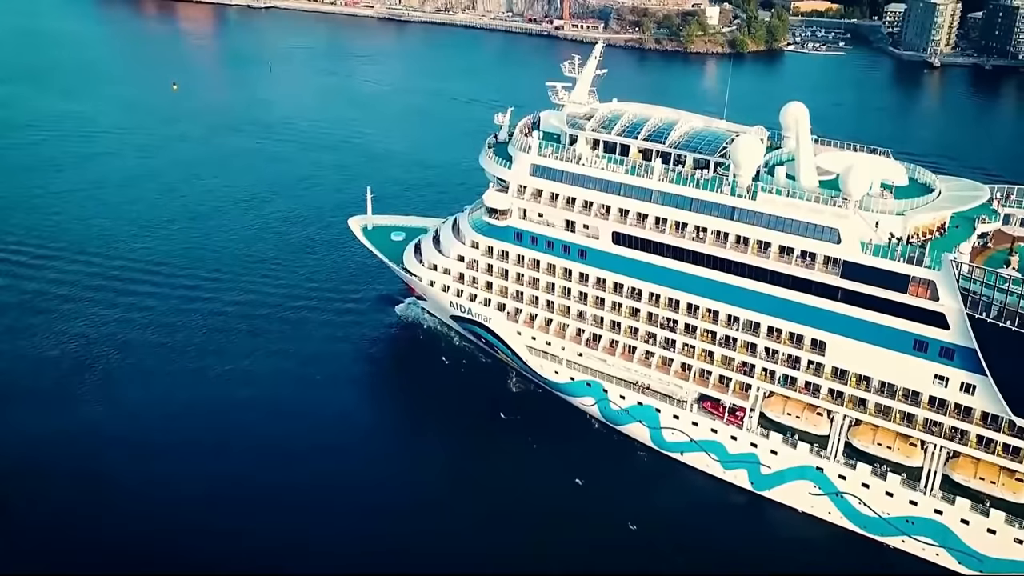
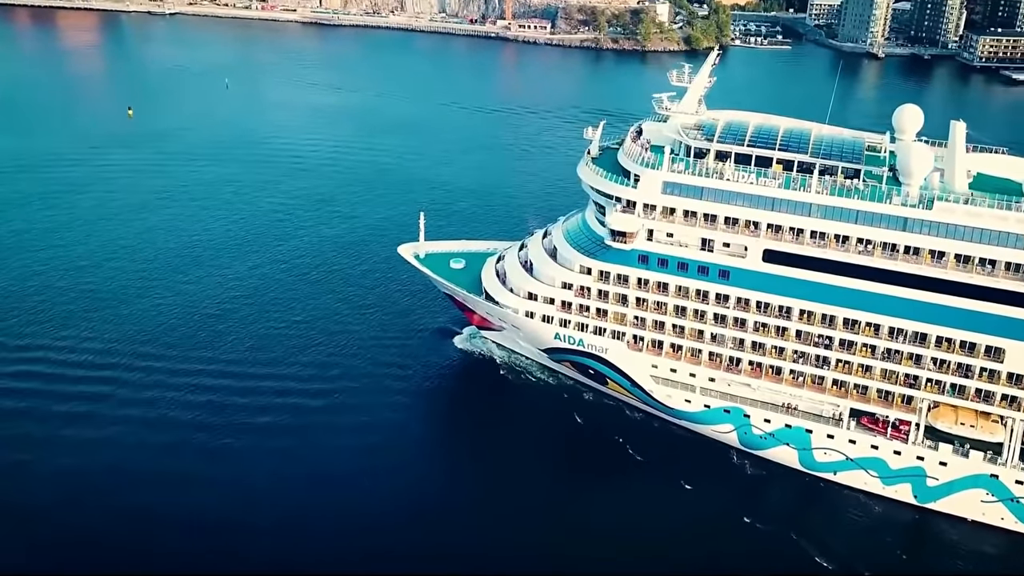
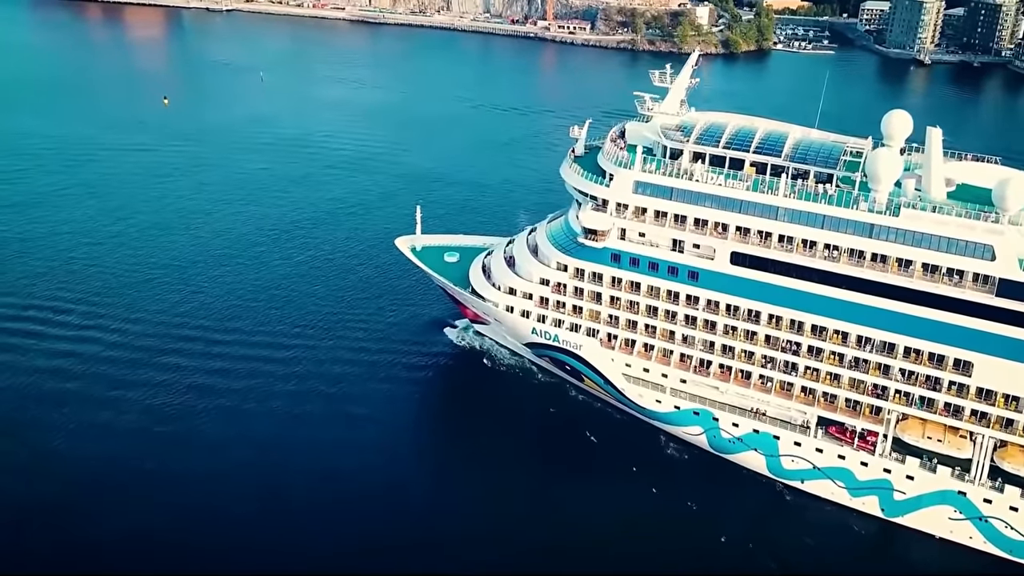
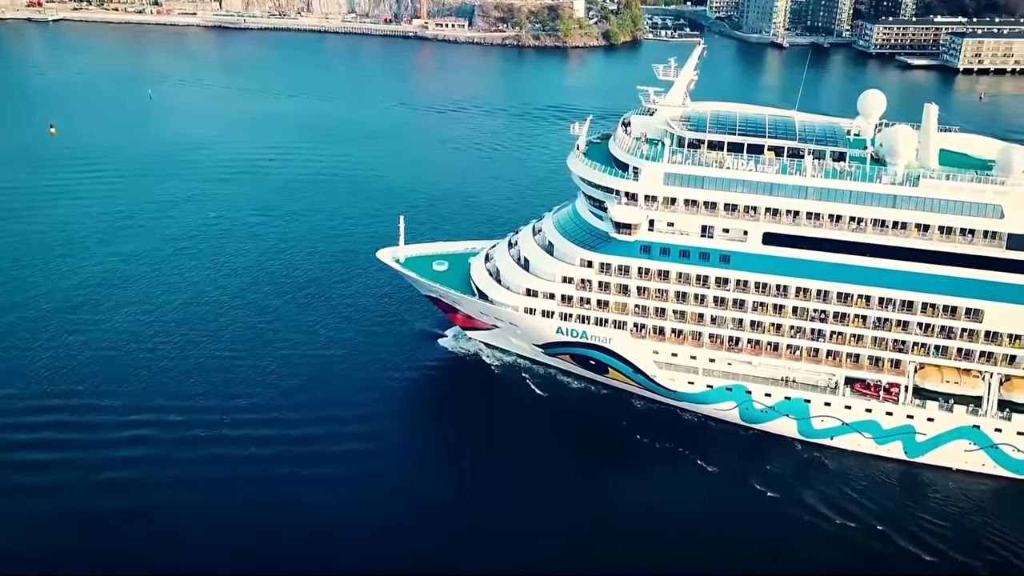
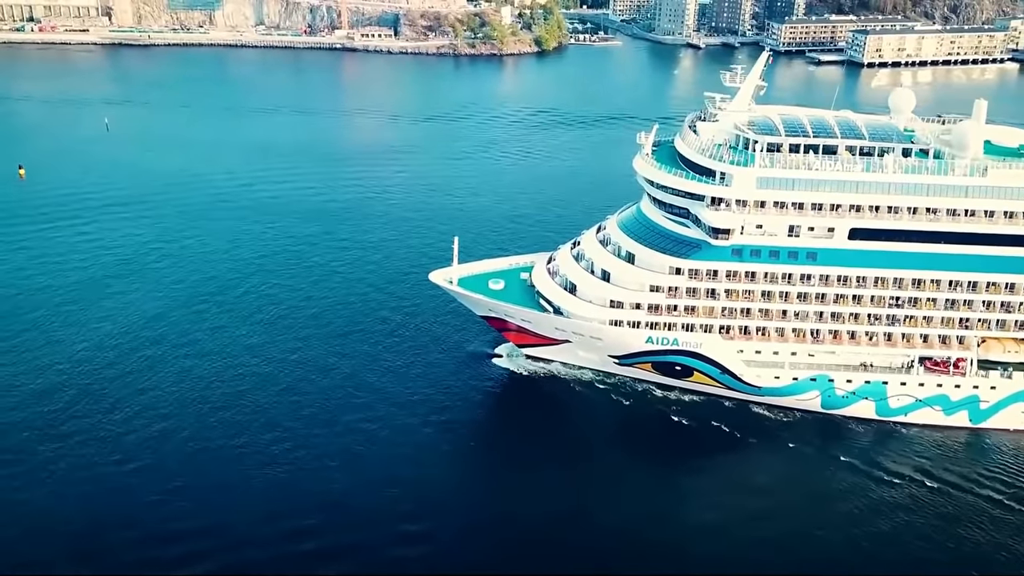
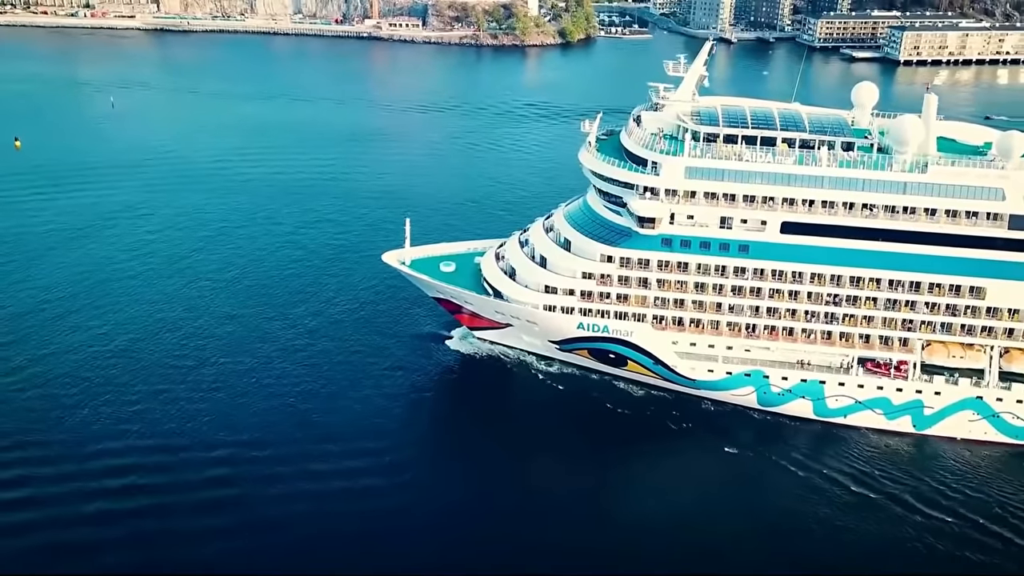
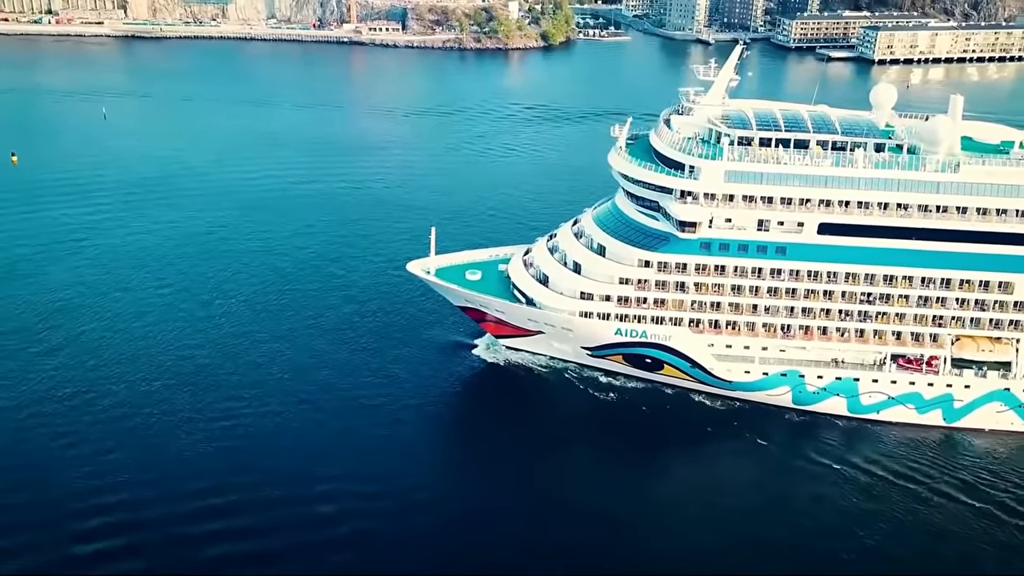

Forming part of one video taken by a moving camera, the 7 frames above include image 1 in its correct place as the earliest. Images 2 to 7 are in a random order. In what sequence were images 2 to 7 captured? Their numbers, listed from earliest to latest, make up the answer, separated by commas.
3, 2, 4, 6, 7, 5
